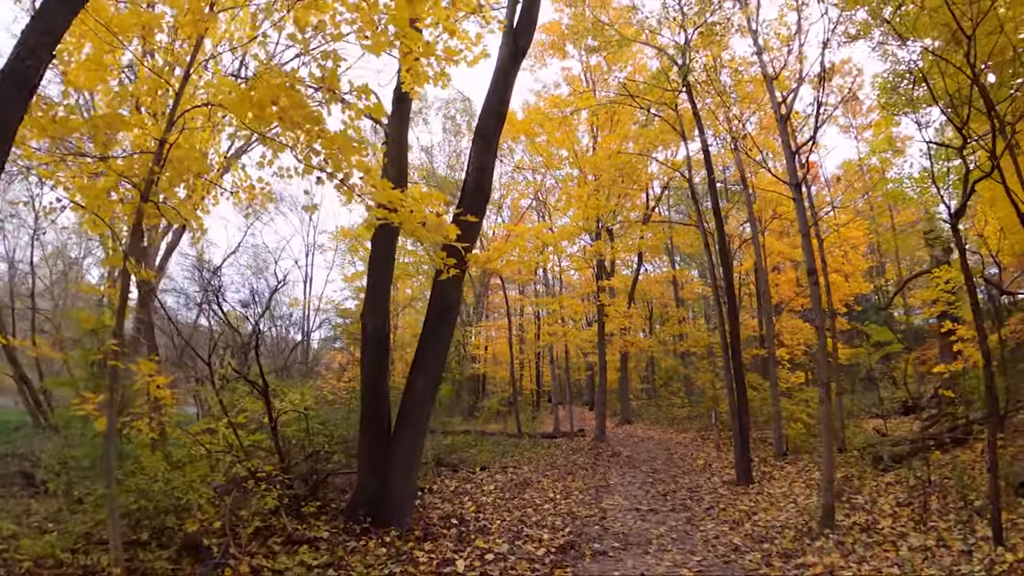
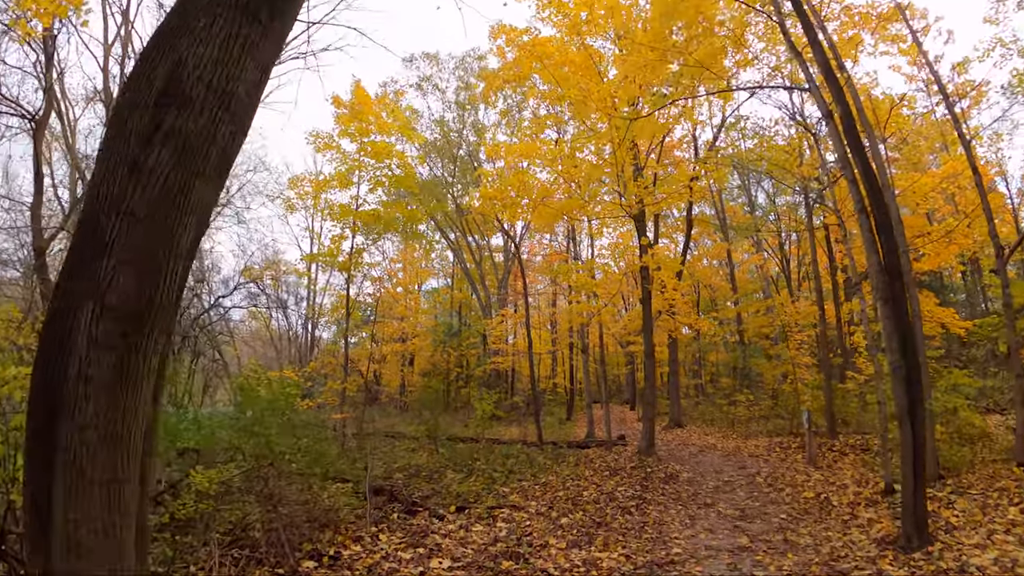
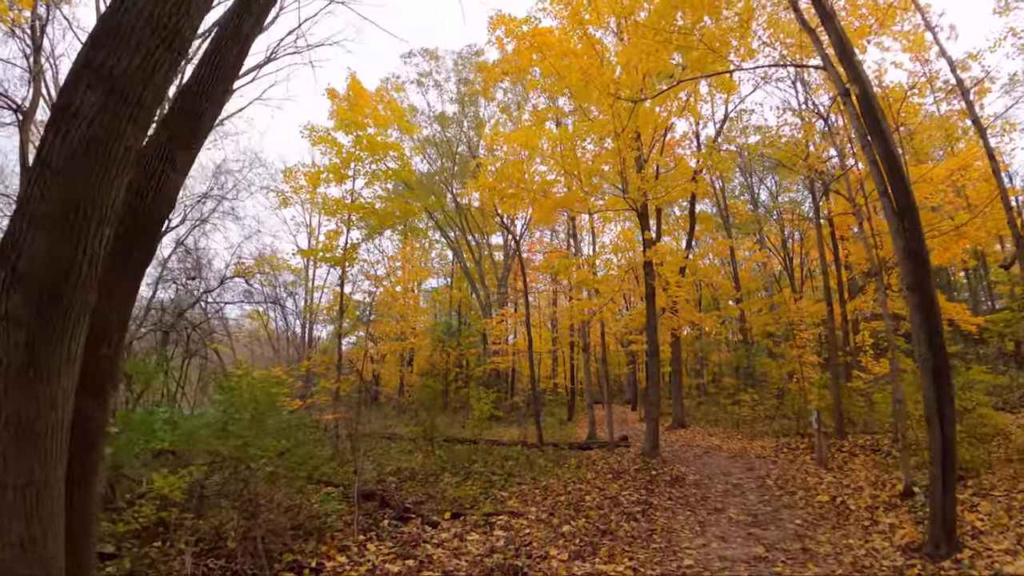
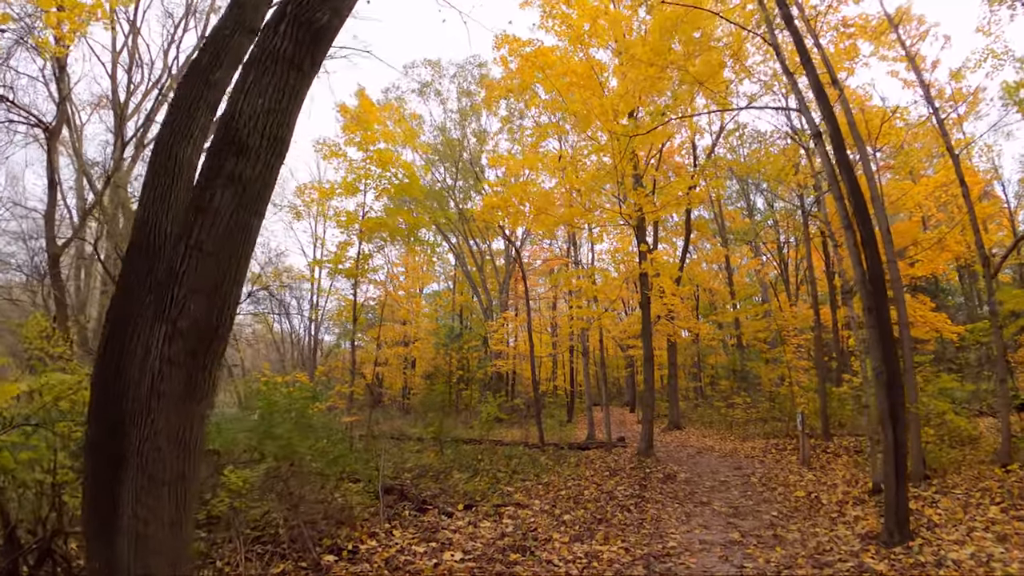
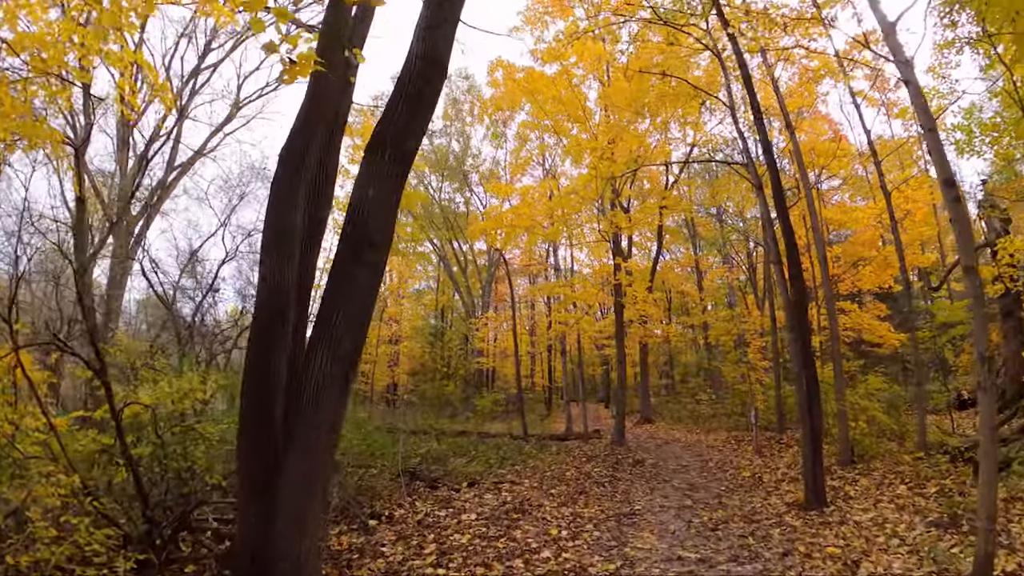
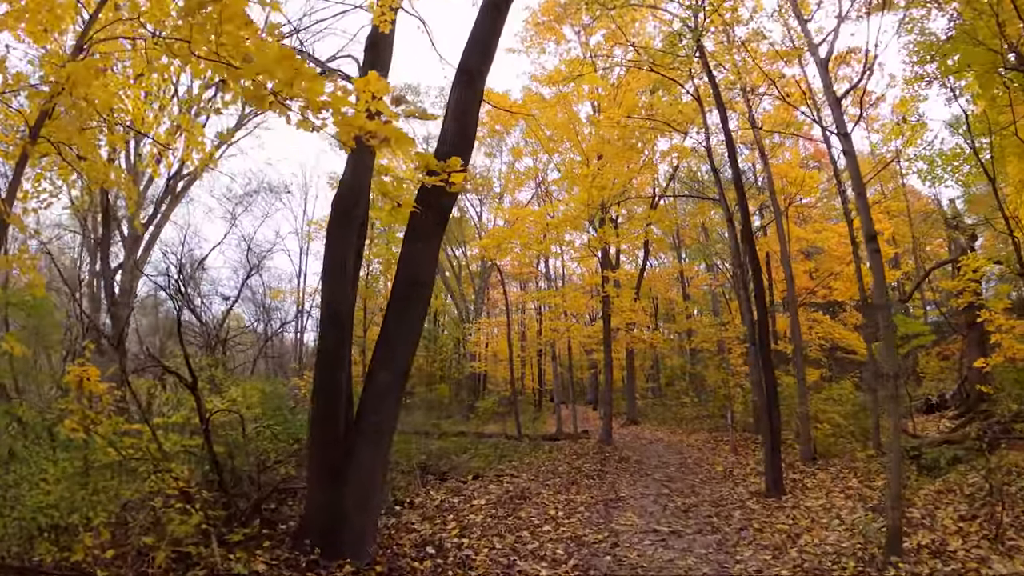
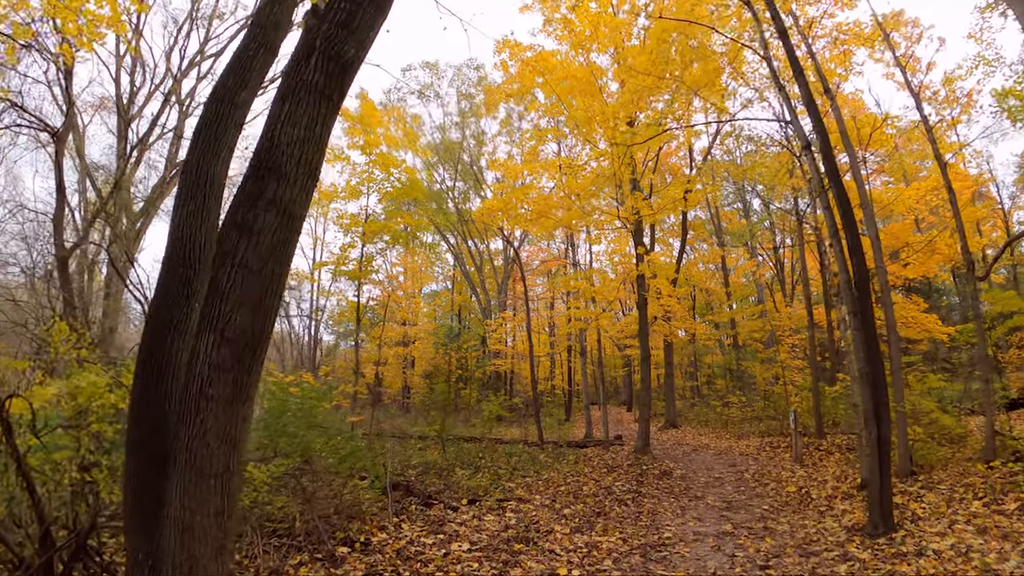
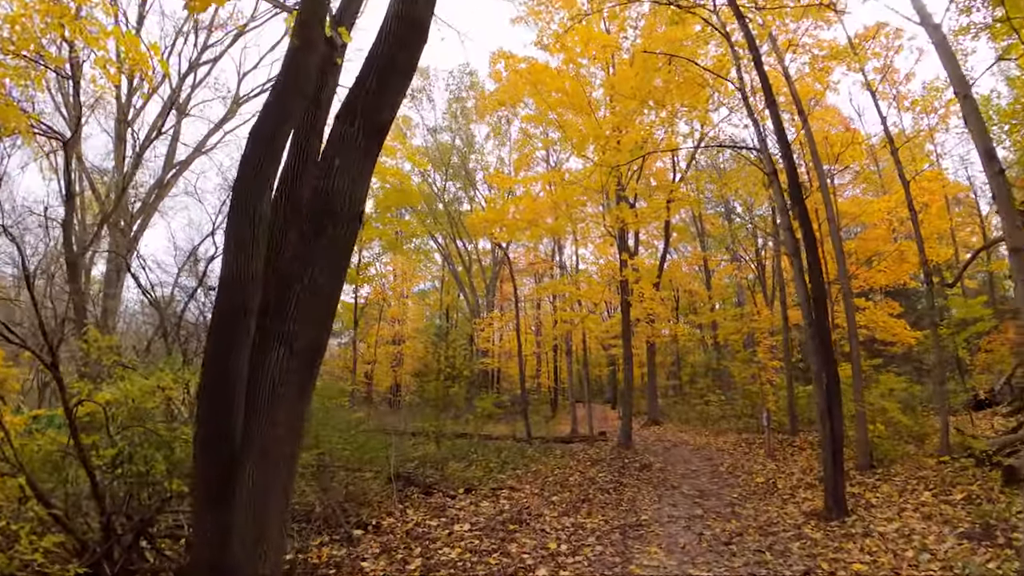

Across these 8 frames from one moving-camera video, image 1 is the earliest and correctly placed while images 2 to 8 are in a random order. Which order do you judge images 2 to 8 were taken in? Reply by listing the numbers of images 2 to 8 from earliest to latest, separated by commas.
6, 5, 8, 7, 4, 2, 3
